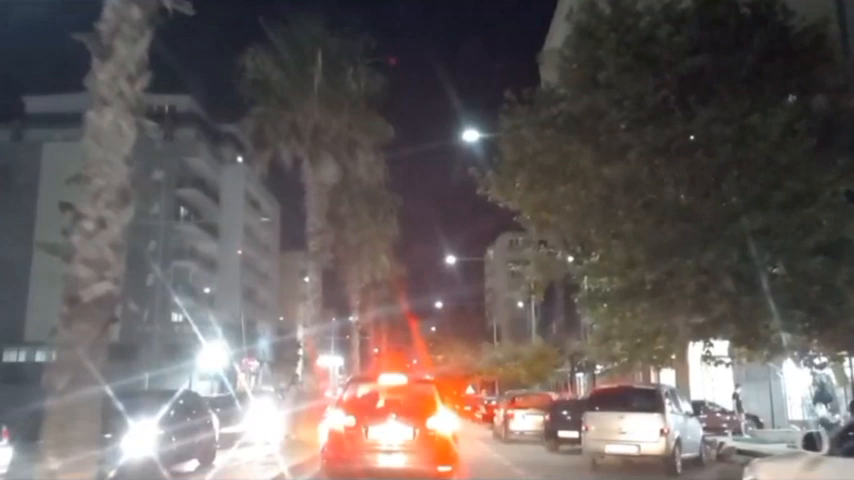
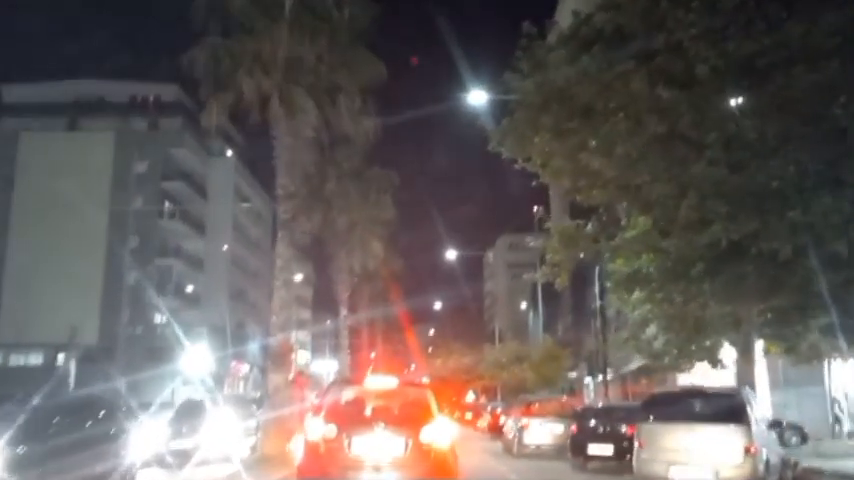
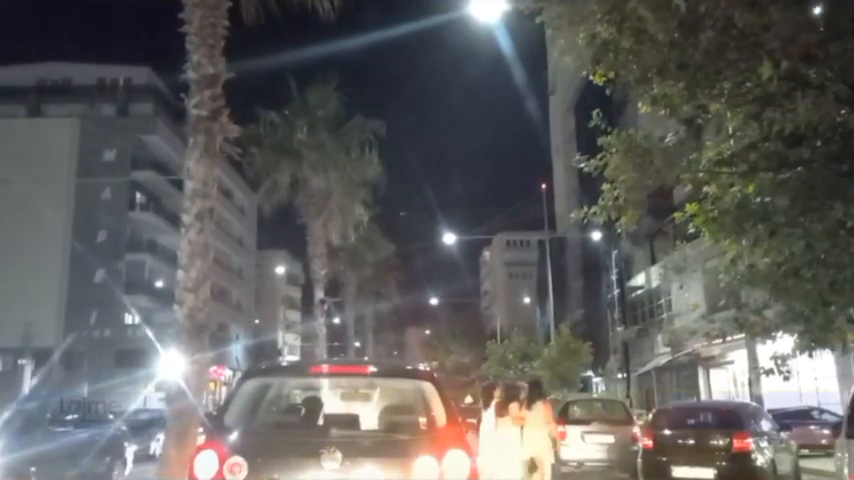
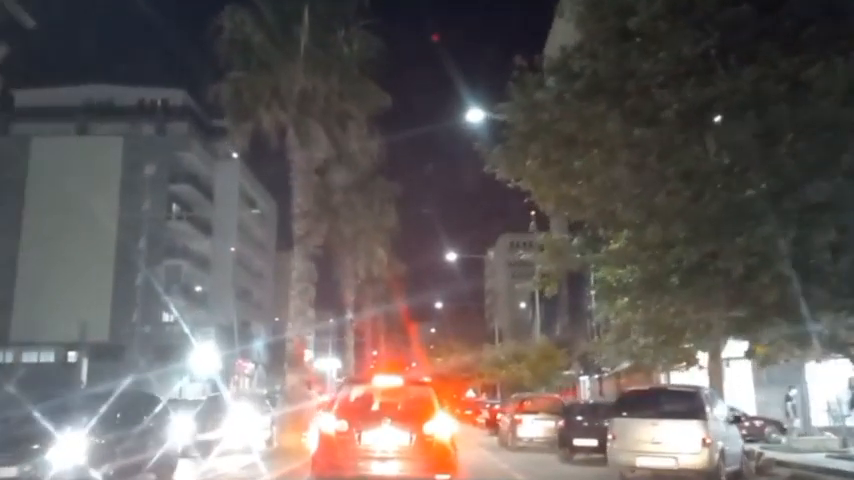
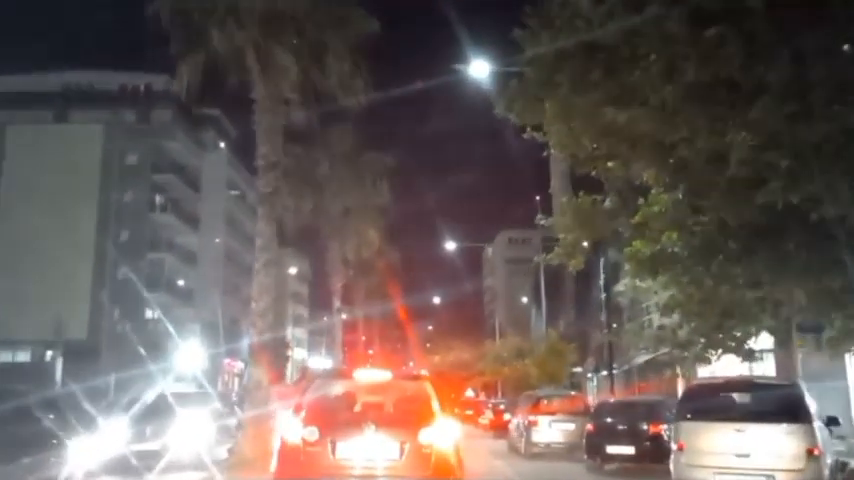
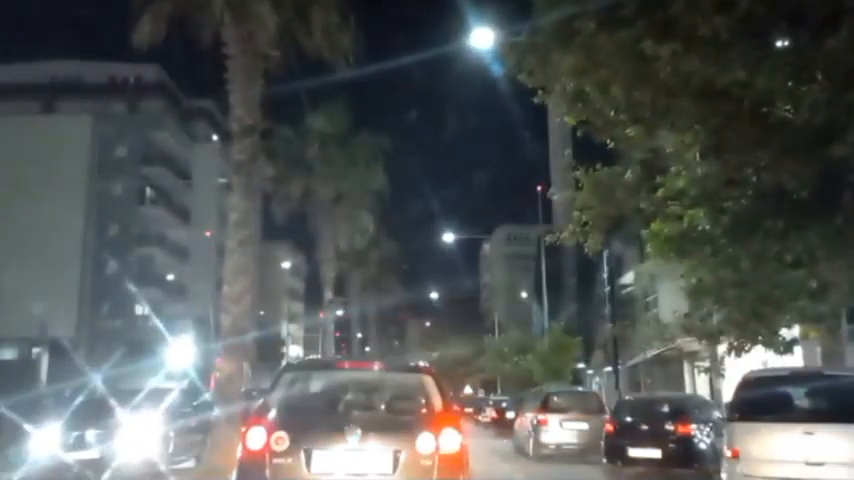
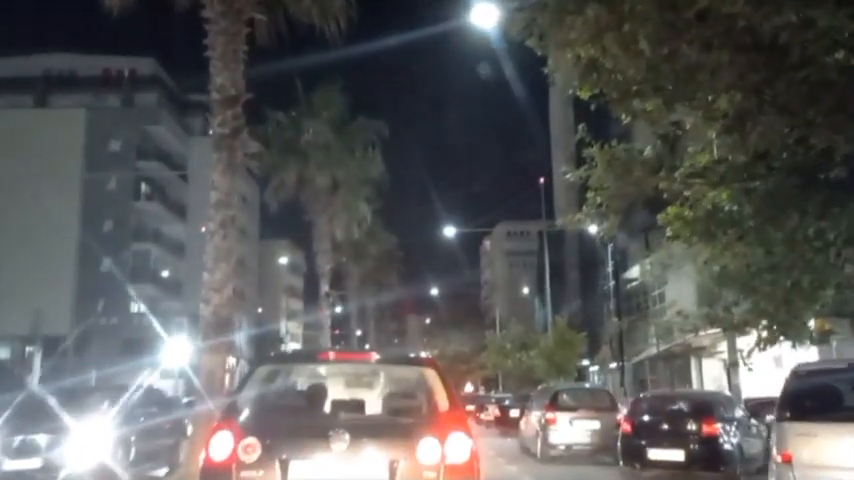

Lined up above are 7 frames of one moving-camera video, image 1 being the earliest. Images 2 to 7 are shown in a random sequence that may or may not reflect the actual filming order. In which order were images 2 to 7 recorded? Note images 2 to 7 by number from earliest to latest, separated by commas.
4, 2, 5, 6, 7, 3
